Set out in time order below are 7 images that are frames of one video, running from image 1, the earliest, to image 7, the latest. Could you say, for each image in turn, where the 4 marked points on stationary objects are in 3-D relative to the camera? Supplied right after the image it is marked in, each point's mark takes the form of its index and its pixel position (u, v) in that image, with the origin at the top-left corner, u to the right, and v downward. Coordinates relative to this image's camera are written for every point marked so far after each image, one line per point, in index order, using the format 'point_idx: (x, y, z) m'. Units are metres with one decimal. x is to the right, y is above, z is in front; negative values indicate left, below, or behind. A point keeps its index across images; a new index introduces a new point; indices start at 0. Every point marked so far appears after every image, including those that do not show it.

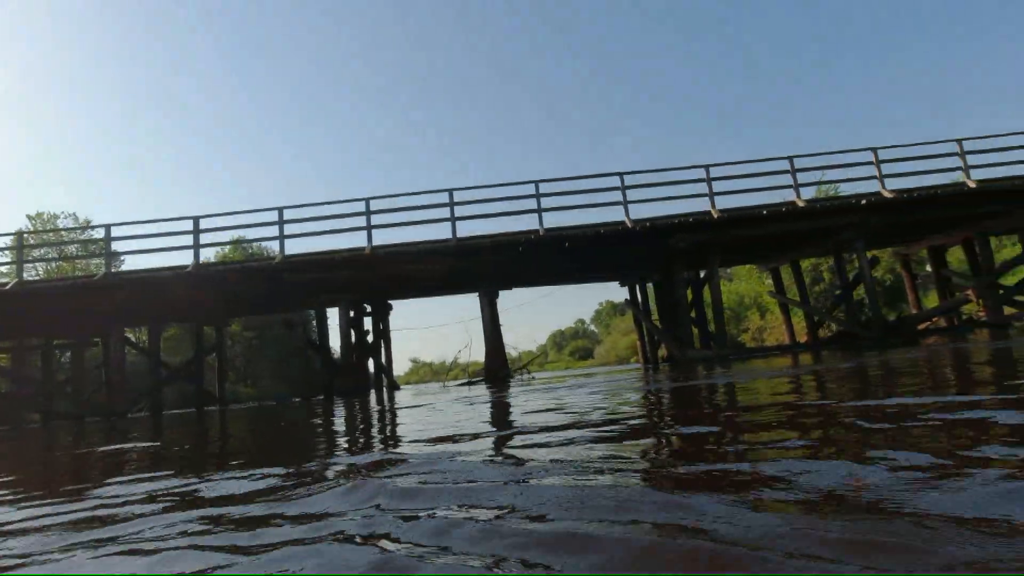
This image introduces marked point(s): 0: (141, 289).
0: (-7.5, 0.0, +12.5) m
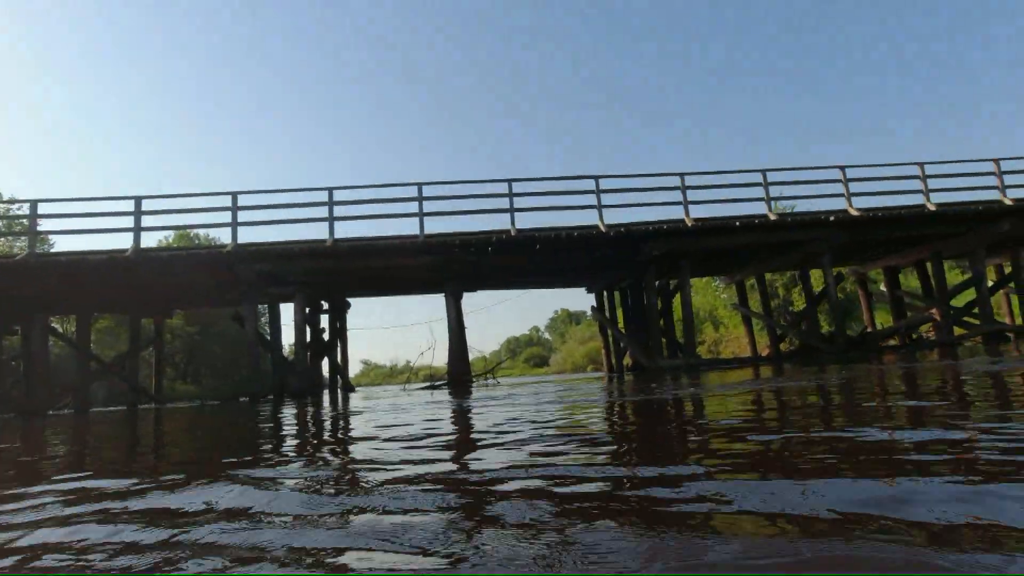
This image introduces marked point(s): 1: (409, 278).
0: (-8.2, +0.2, +11.6) m
1: (-2.1, +0.6, +14.2) m
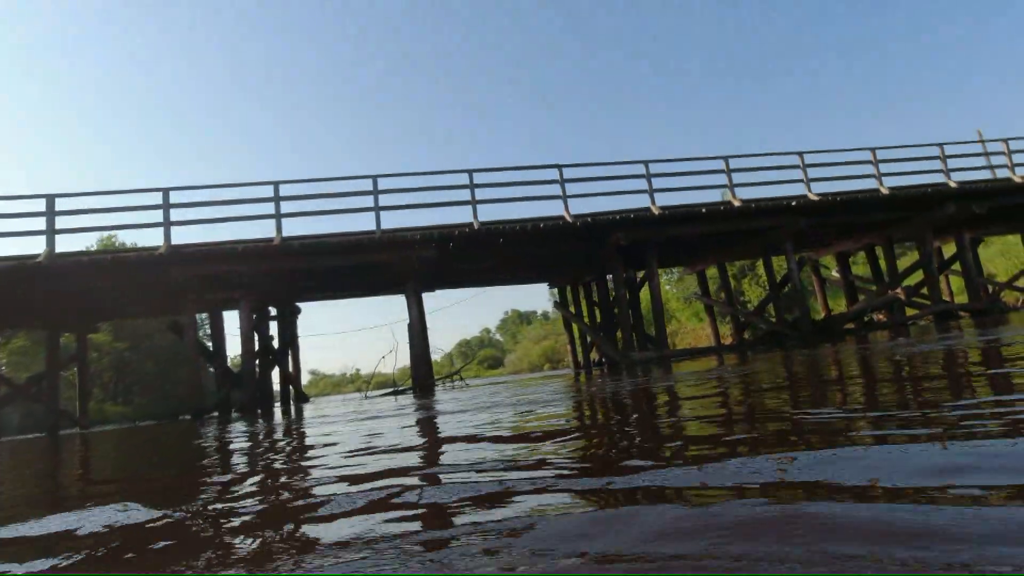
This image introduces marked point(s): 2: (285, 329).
0: (-9.0, 0.0, +10.5) m
1: (-3.2, +0.5, +13.7) m
2: (-5.2, -0.8, +14.7) m
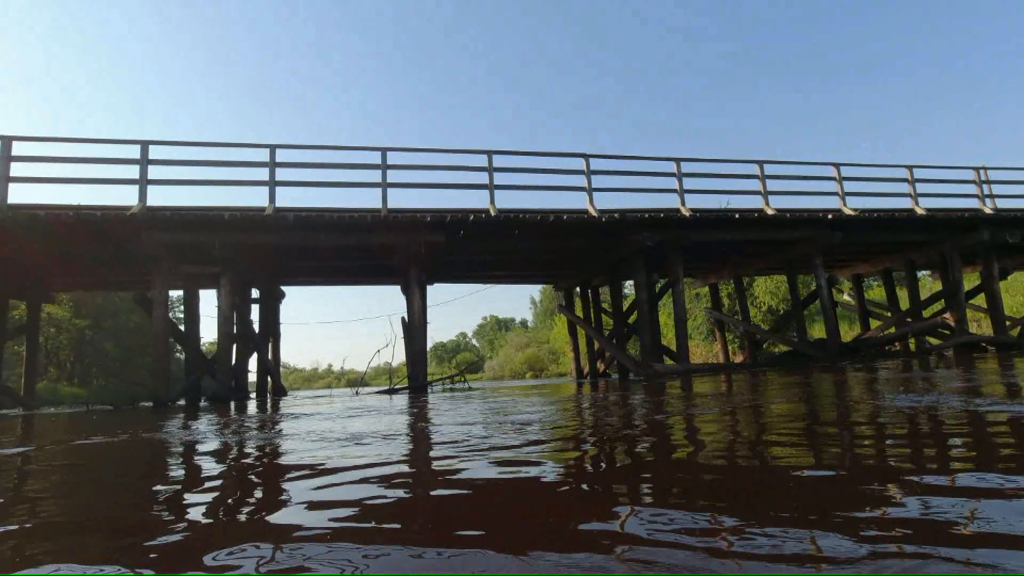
0: (-9.1, +0.6, +9.6) m
1: (-3.3, +0.6, +13.0) m
2: (-5.4, -0.5, +13.9) m
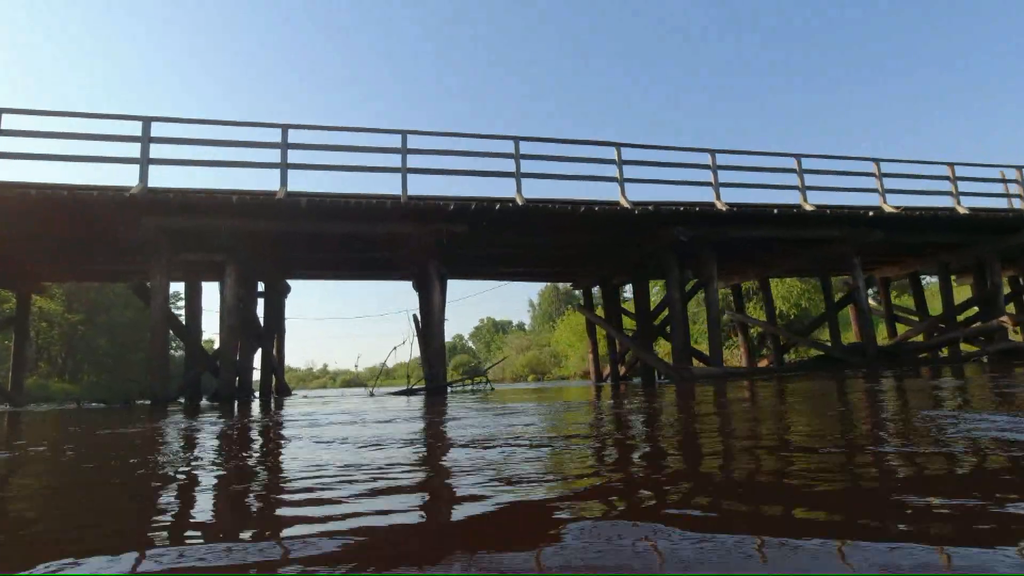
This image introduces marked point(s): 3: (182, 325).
0: (-8.9, +0.7, +9.2) m
1: (-3.1, +0.7, +12.6) m
2: (-5.3, -0.5, +13.5) m
3: (-5.8, -0.7, +10.8) m
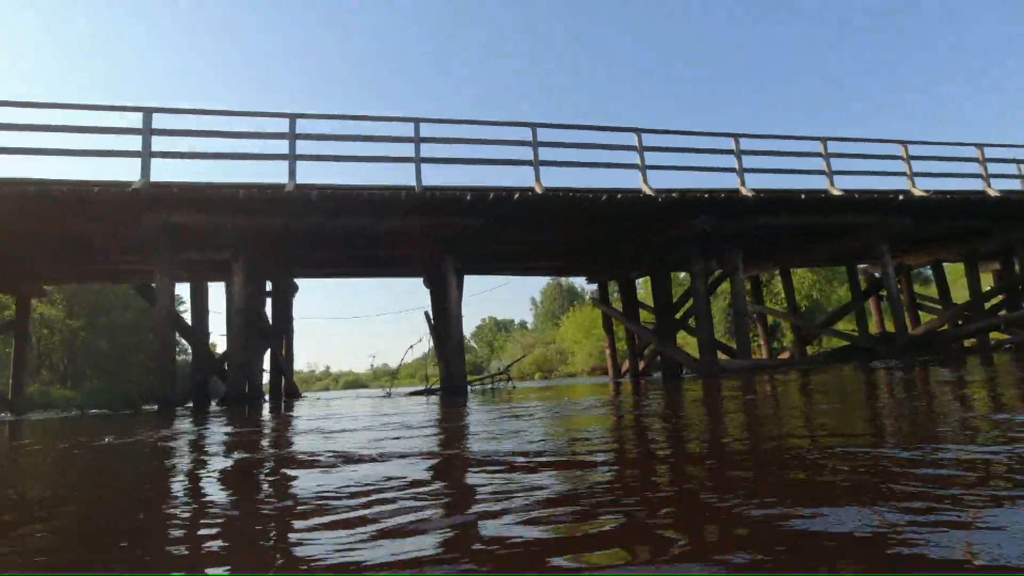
0: (-8.7, +0.6, +9.0) m
1: (-3.0, +0.7, +12.4) m
2: (-5.1, -0.5, +13.3) m
3: (-5.6, -0.7, +10.6) m
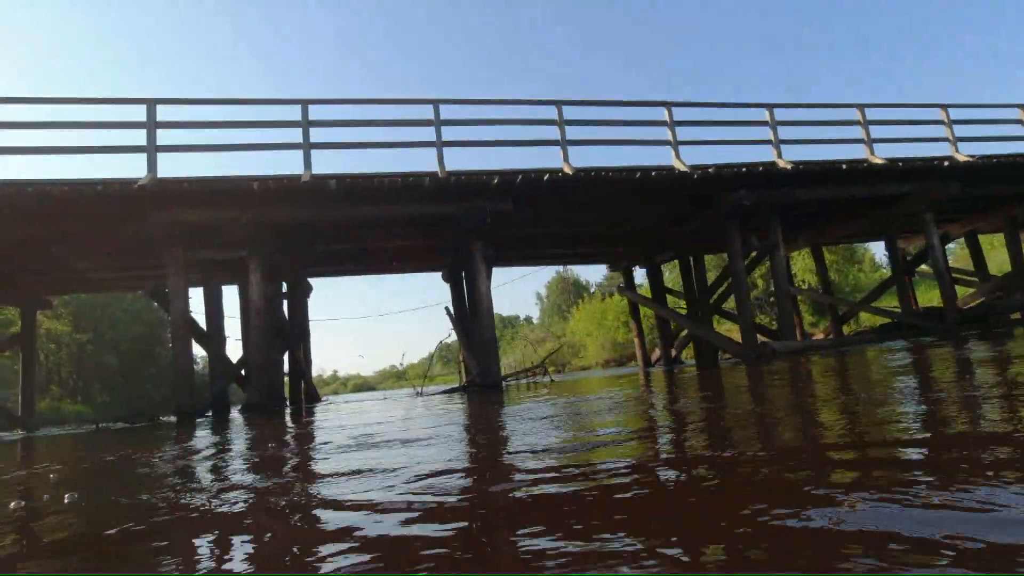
0: (-8.5, +0.3, +8.8) m
1: (-2.7, +0.7, +12.2) m
2: (-4.8, -0.6, +13.1) m
3: (-5.3, -0.9, +10.3) m
